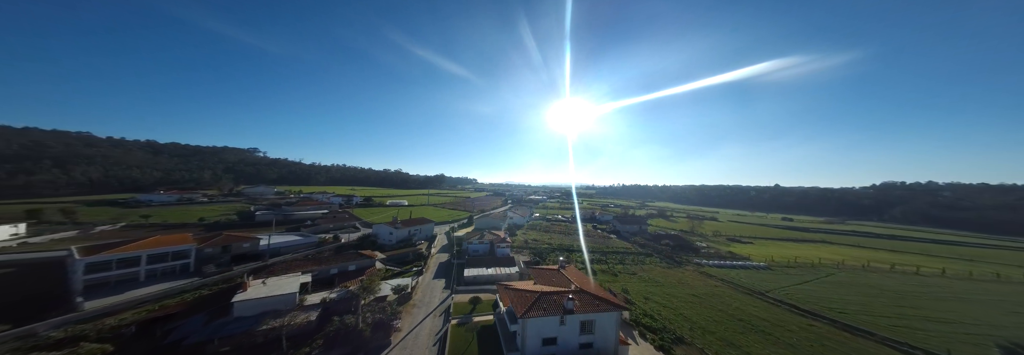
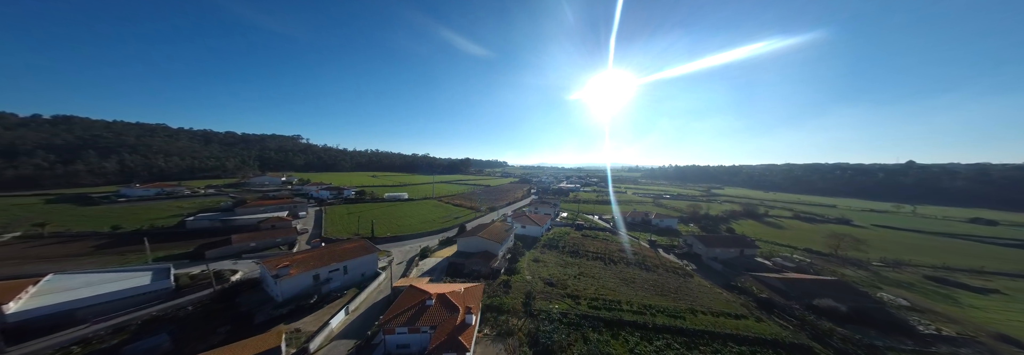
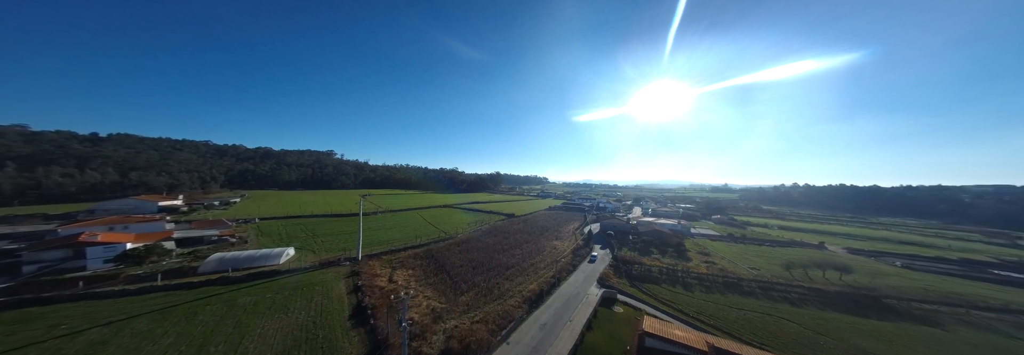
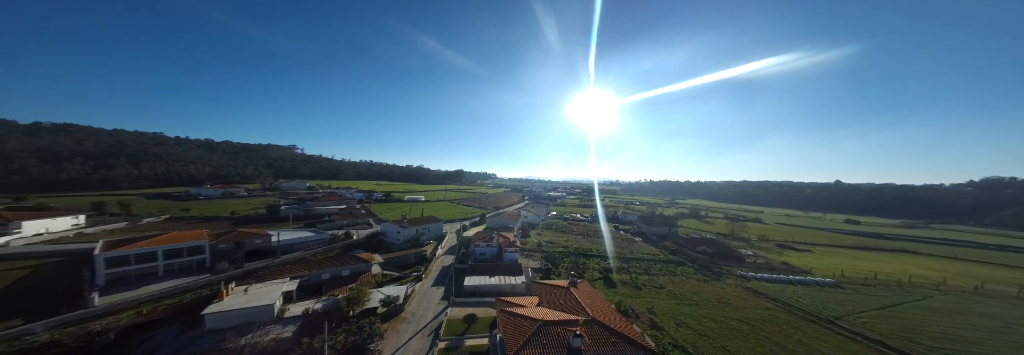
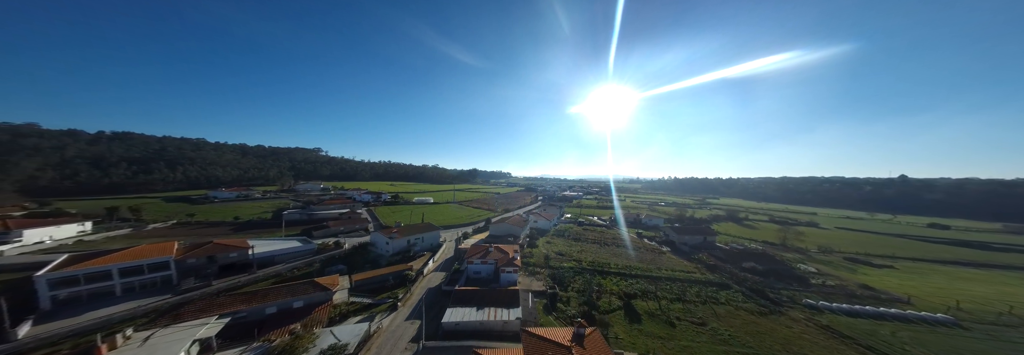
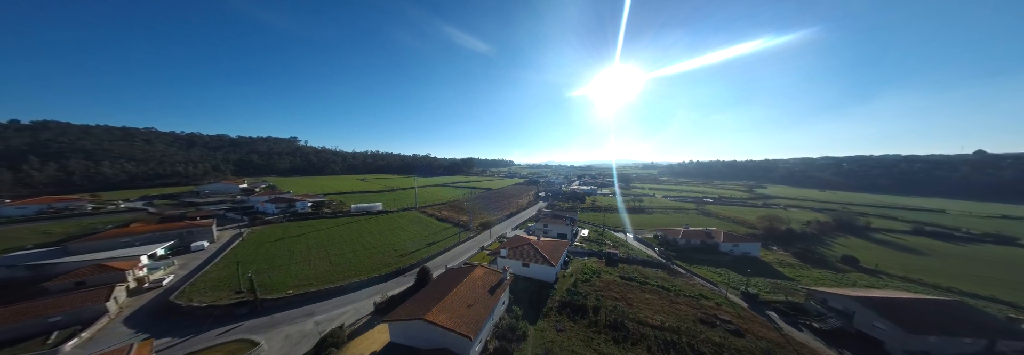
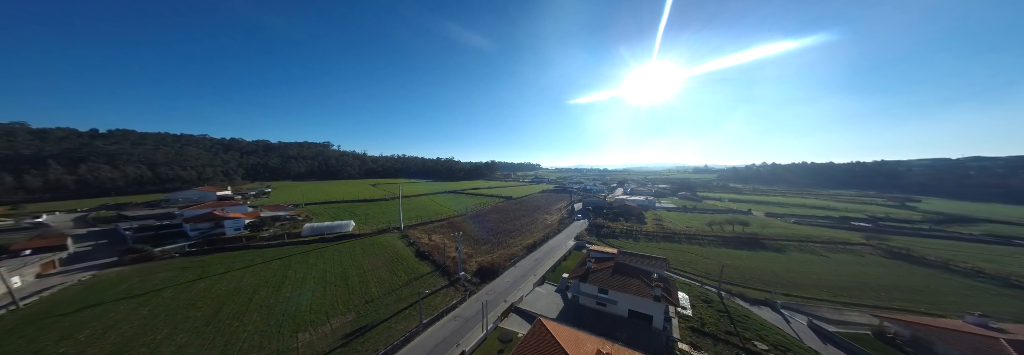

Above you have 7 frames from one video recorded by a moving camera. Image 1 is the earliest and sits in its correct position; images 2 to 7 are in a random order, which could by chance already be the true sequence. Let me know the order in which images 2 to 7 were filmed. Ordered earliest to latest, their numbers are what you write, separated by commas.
4, 5, 2, 6, 7, 3
